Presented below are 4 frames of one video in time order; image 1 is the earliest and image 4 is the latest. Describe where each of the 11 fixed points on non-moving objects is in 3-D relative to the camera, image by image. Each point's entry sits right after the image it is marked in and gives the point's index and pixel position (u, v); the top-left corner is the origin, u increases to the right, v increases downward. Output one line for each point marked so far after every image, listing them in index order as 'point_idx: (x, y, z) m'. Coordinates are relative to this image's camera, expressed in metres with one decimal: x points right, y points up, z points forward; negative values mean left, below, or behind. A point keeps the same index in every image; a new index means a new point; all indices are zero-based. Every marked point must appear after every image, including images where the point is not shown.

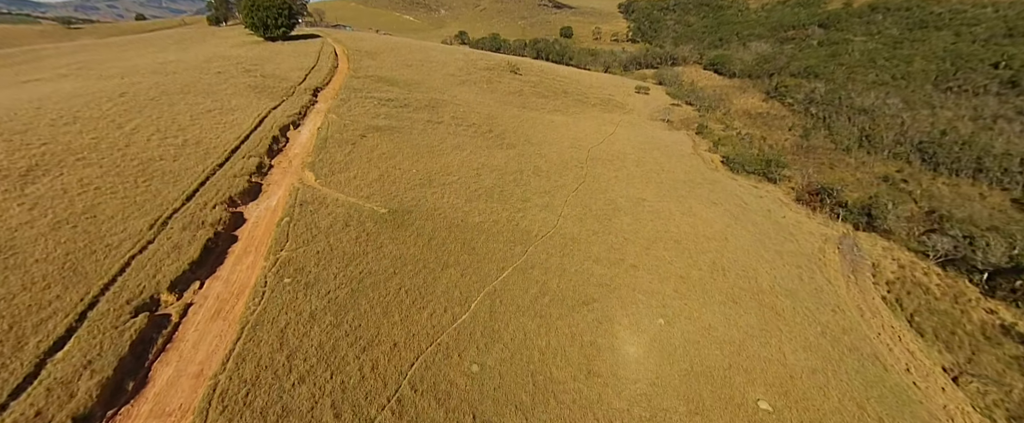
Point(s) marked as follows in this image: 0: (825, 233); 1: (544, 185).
0: (+14.9, -1.0, +14.9) m
1: (+1.7, +1.4, +16.5) m
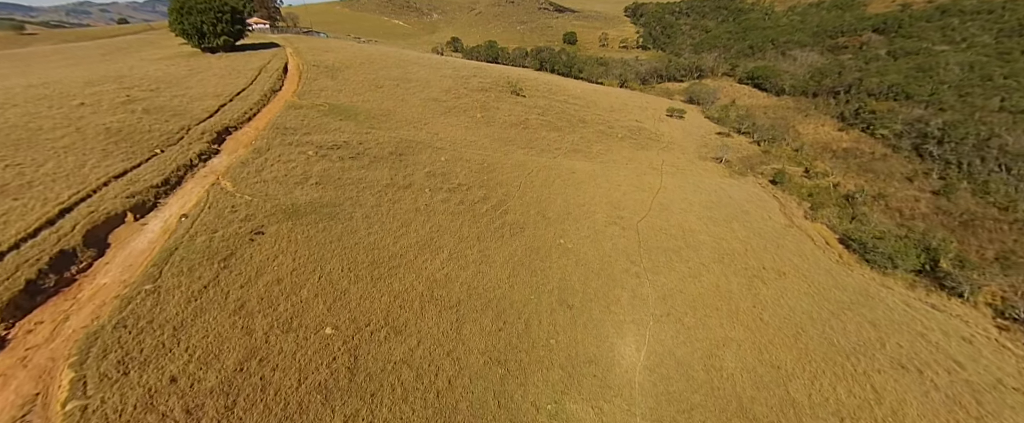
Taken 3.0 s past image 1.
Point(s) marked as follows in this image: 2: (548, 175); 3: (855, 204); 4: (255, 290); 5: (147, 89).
0: (+15.2, -5.9, +7.0) m
1: (+2.0, -3.6, +8.5) m
2: (+1.9, +2.2, +17.4) m
3: (+18.9, +0.6, +17.2) m
4: (-6.9, -2.0, +8.6) m
5: (-22.6, +7.7, +19.4) m
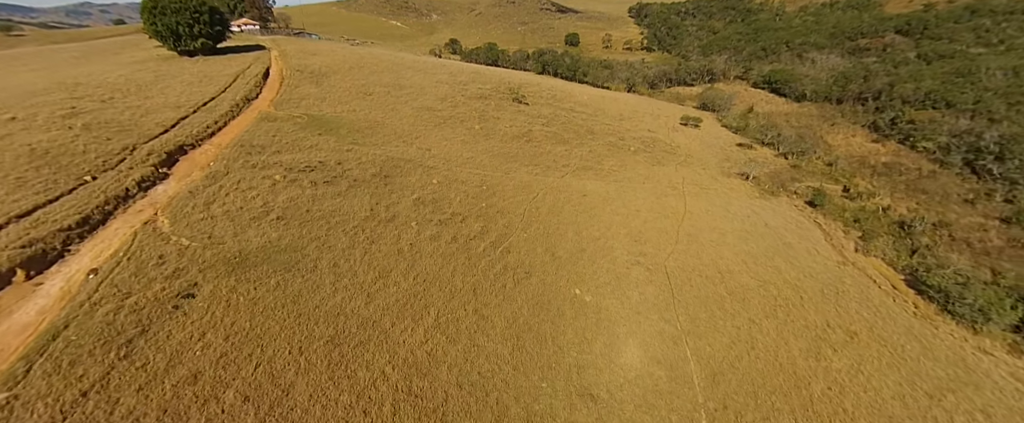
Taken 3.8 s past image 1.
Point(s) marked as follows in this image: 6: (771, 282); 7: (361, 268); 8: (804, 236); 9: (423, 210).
0: (+15.3, -7.4, +4.6) m
1: (+2.1, -5.0, +6.1) m
2: (+2.0, +0.7, +15.0) m
3: (+19.0, -0.9, +14.8) m
4: (-6.8, -3.4, +6.2) m
5: (-22.4, +6.2, +17.1) m
6: (+9.7, -2.6, +11.7) m
7: (-4.6, -1.7, +9.6) m
8: (+13.9, -1.1, +14.9) m
9: (-3.7, +0.2, +12.8) m
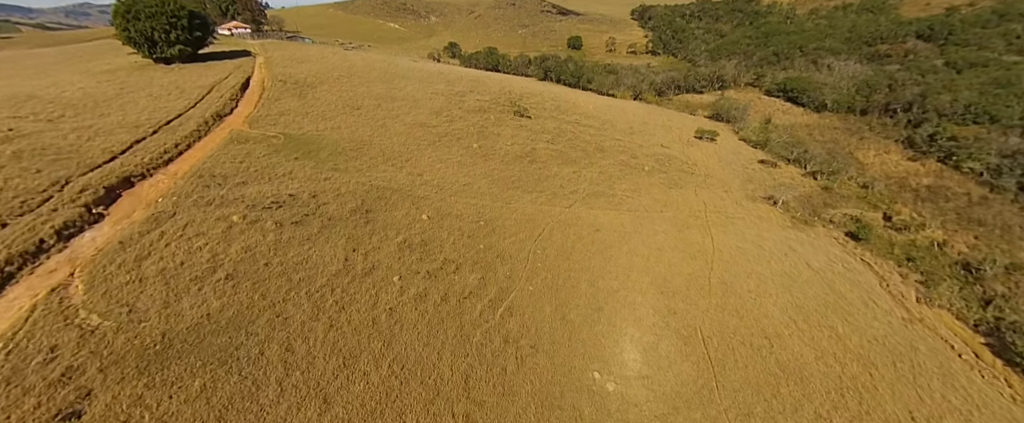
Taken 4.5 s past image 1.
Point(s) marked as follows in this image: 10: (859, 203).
0: (+15.4, -9.0, +2.4) m
1: (+2.2, -6.7, +4.0) m
2: (+2.1, -0.9, +12.9) m
3: (+19.1, -2.6, +12.7) m
4: (-6.8, -5.0, +4.1) m
5: (-22.3, +4.6, +15.1) m
6: (+9.8, -4.3, +9.6) m
7: (-4.6, -3.3, +7.5) m
8: (+14.0, -2.8, +12.8) m
9: (-3.7, -1.4, +10.7) m
10: (+20.1, +0.6, +18.1) m
